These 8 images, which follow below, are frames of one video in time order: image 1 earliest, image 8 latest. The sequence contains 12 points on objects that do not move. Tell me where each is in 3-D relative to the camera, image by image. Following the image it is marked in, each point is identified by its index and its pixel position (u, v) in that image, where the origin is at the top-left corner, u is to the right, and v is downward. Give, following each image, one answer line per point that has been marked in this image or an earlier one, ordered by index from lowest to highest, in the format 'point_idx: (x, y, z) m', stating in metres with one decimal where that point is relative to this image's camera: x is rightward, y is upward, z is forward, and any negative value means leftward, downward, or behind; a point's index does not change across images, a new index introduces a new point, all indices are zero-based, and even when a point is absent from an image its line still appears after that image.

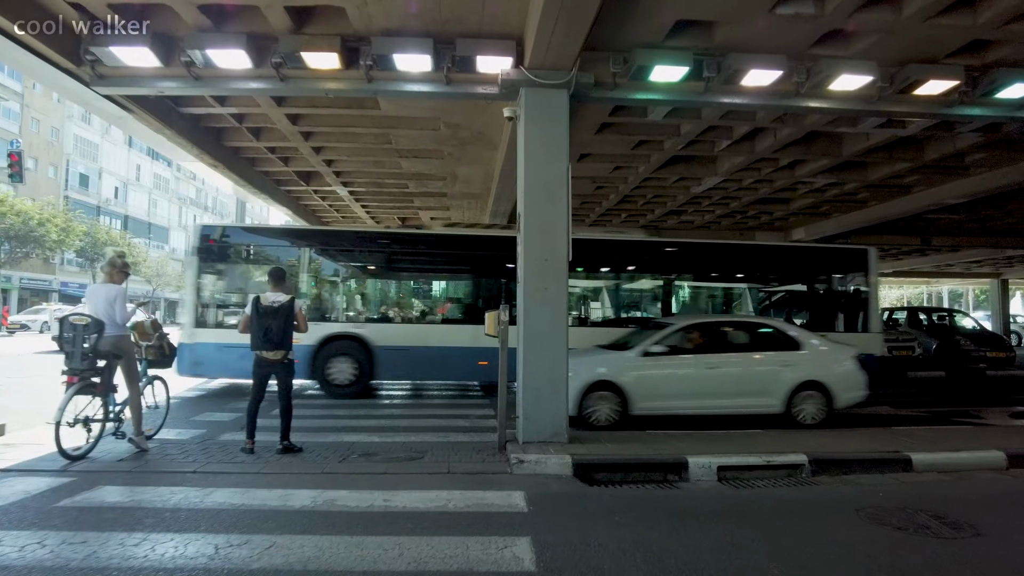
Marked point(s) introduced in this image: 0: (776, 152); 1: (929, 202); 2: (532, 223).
0: (+5.0, +2.6, +11.6) m
1: (+9.7, +2.0, +14.3) m
2: (+0.2, +0.7, +7.0) m
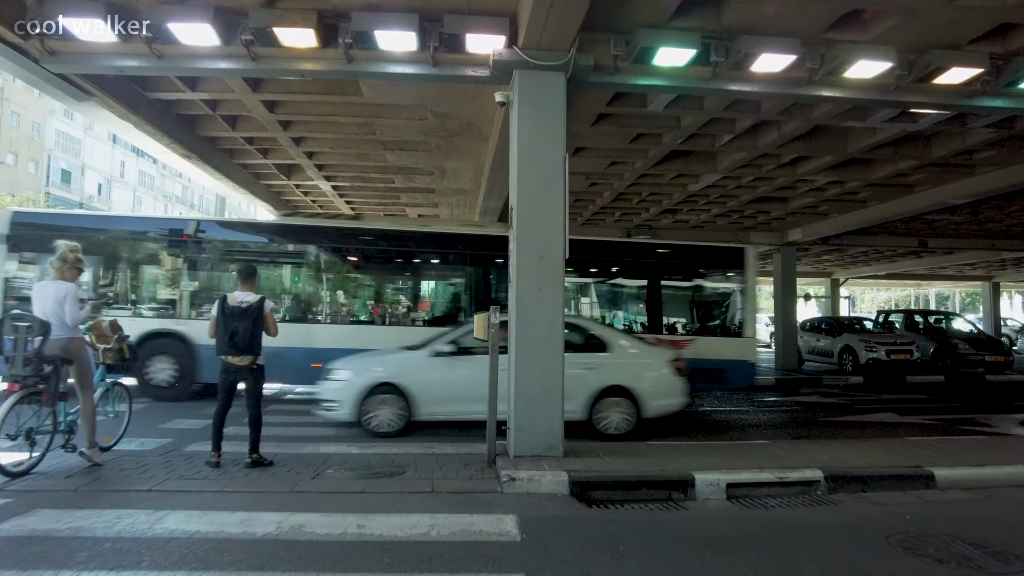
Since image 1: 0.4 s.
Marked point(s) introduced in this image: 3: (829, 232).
0: (+4.8, +2.5, +11.1) m
1: (+9.5, +1.9, +13.9) m
2: (+0.1, +0.7, +6.5) m
3: (+9.1, +1.6, +17.8) m
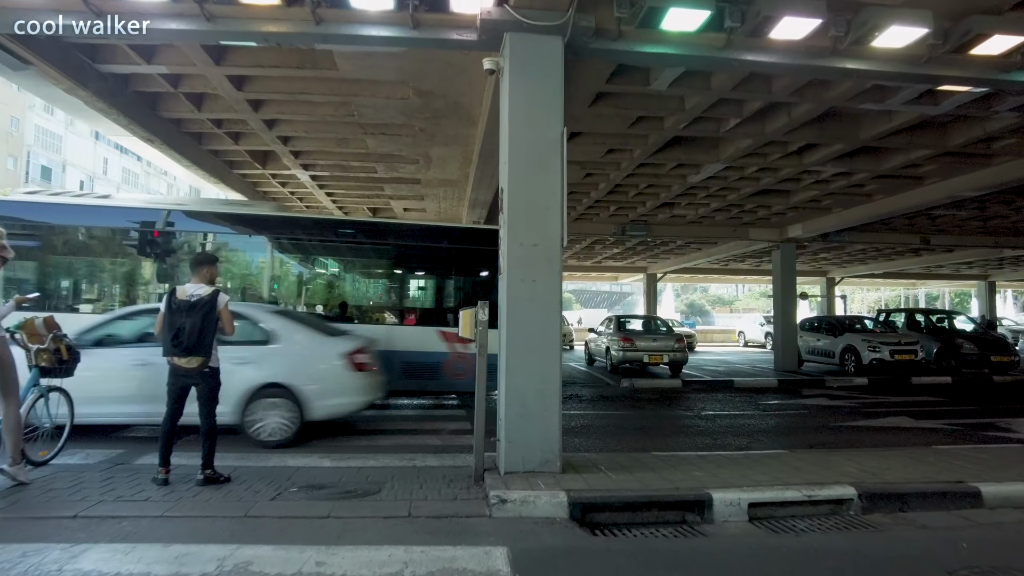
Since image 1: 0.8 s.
0: (+4.6, +2.6, +10.4) m
1: (+9.3, +2.0, +13.3) m
2: (+0.1, +0.8, +5.7) m
3: (+8.9, +1.6, +17.2) m
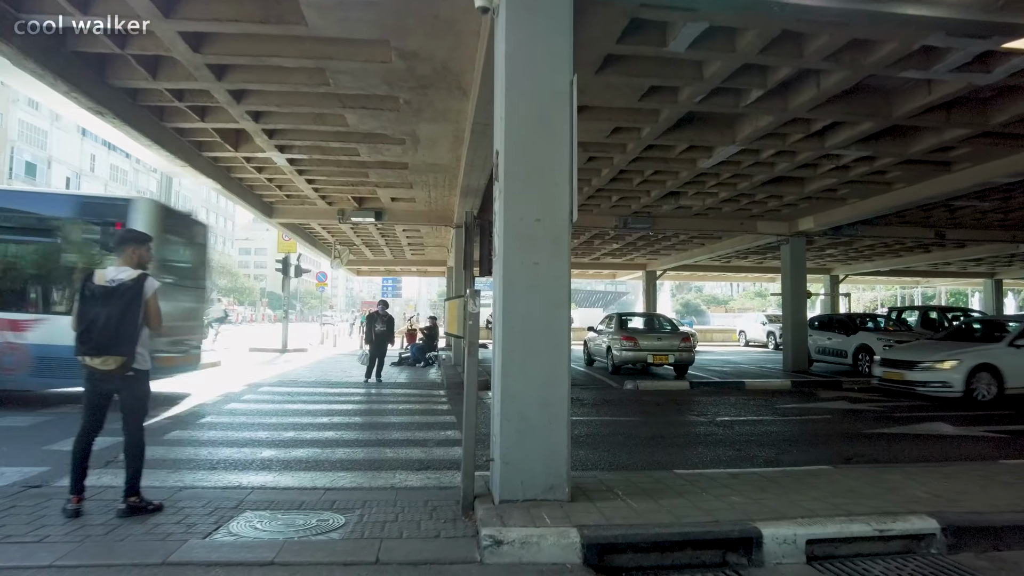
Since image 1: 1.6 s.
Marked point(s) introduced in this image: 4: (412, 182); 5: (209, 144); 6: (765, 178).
0: (+4.6, +2.7, +9.4) m
1: (+9.2, +2.1, +12.3) m
2: (0.0, +0.9, +4.6) m
3: (+8.7, +1.8, +16.2) m
4: (-2.3, +2.4, +13.8) m
5: (-5.8, +2.7, +11.7) m
6: (+5.4, +2.4, +13.2) m
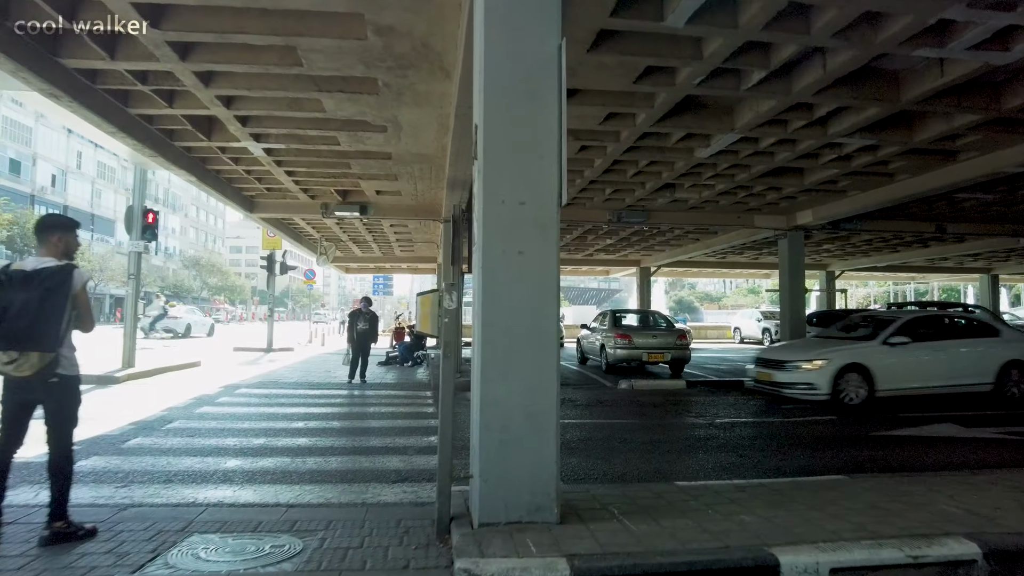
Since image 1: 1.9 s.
0: (+4.4, +2.8, +8.8) m
1: (+9.0, +2.2, +11.9) m
2: (-0.1, +1.0, +4.1) m
3: (+8.5, +1.9, +15.7) m
4: (-2.5, +2.5, +13.2) m
5: (-6.0, +2.8, +11.1) m
6: (+5.2, +2.5, +12.7) m
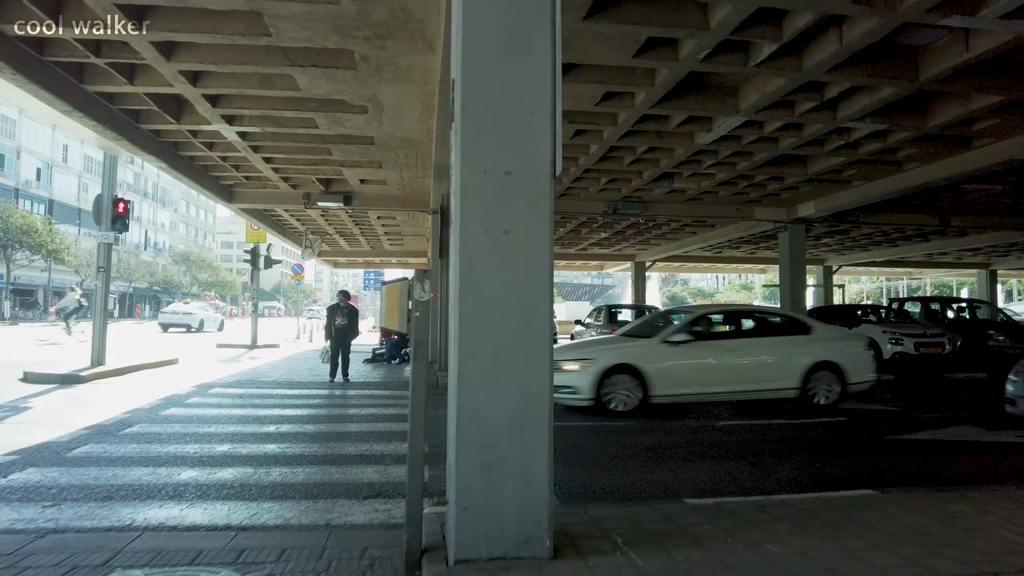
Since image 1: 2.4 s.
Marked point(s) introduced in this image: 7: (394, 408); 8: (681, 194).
0: (+4.2, +2.9, +8.2) m
1: (+8.8, +2.3, +11.3) m
2: (-0.2, +1.0, +3.4) m
3: (+8.2, +2.0, +15.1) m
4: (-2.7, +2.6, +12.5) m
5: (-6.1, +2.9, +10.3) m
6: (+5.0, +2.6, +12.0) m
7: (-1.9, -2.0, +10.2) m
8: (+4.3, +2.4, +15.6) m
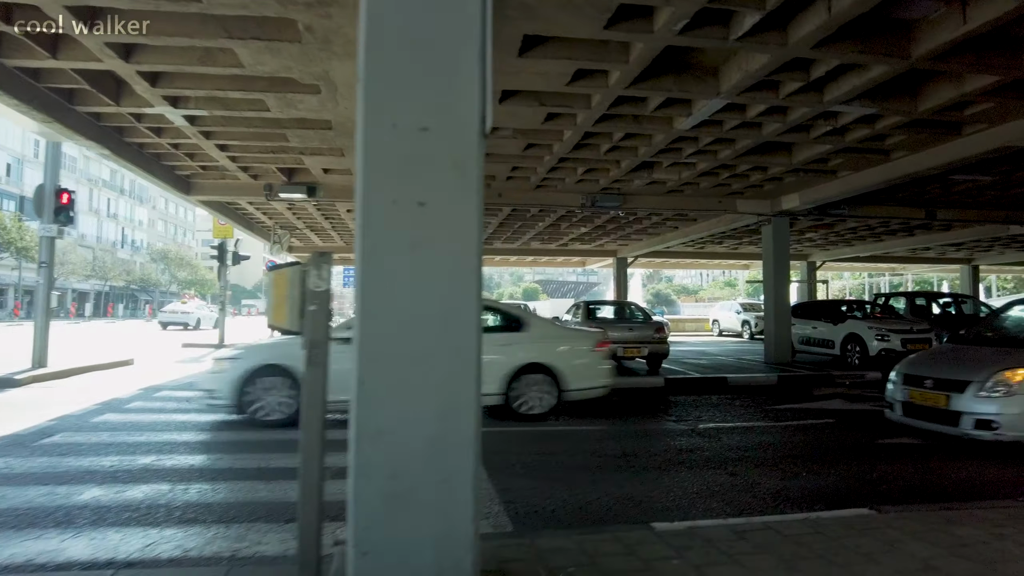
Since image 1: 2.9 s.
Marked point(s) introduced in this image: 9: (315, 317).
0: (+3.8, +3.0, +7.6) m
1: (+8.3, +2.4, +10.8) m
2: (-0.5, +1.1, +2.7) m
3: (+7.6, +2.1, +14.6) m
4: (-3.2, +2.7, +11.8) m
5: (-6.7, +3.0, +9.5) m
6: (+4.4, +2.7, +11.5) m
7: (-2.4, -1.9, +9.4) m
8: (+3.7, +2.5, +15.0) m
9: (-0.9, -0.1, +2.8) m
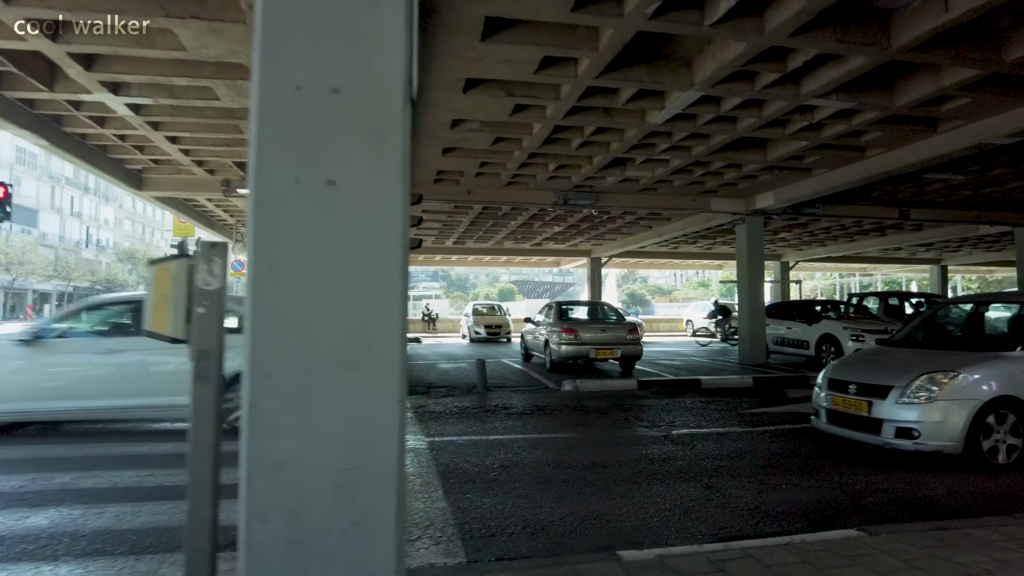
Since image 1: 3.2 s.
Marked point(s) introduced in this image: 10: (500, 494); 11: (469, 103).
0: (+3.3, +3.0, +7.3) m
1: (+7.7, +2.4, +10.6) m
2: (-0.8, +1.1, +2.2) m
3: (+6.9, +2.1, +14.4) m
4: (-3.8, +2.7, +11.2) m
5: (-7.2, +3.0, +8.8) m
6: (+3.9, +2.7, +11.1) m
7: (-2.9, -1.9, +8.9) m
8: (+3.0, +2.5, +14.6) m
9: (-1.1, -0.1, +2.3) m
10: (-0.1, -1.7, +5.2) m
11: (-0.6, +2.8, +9.2) m
